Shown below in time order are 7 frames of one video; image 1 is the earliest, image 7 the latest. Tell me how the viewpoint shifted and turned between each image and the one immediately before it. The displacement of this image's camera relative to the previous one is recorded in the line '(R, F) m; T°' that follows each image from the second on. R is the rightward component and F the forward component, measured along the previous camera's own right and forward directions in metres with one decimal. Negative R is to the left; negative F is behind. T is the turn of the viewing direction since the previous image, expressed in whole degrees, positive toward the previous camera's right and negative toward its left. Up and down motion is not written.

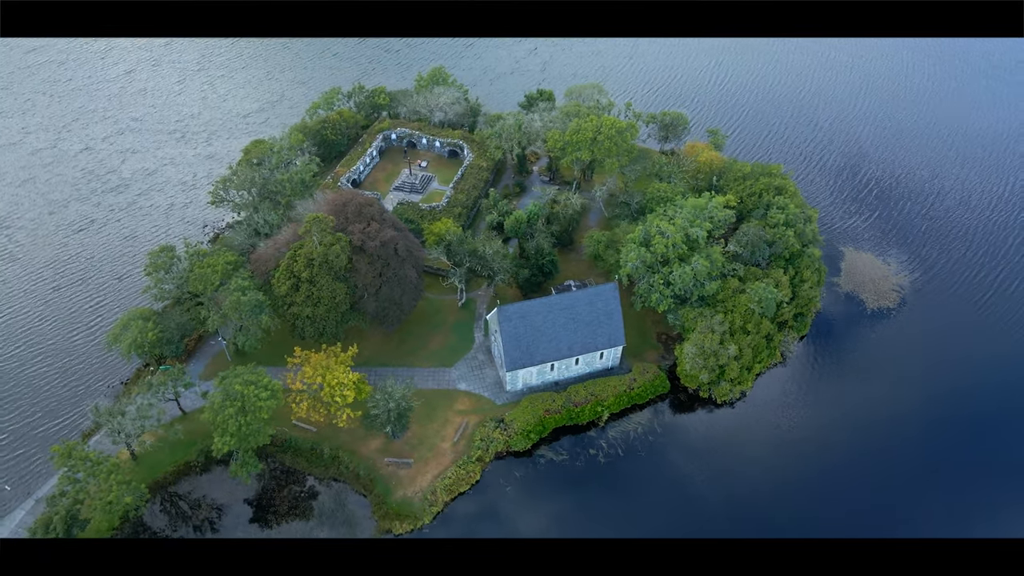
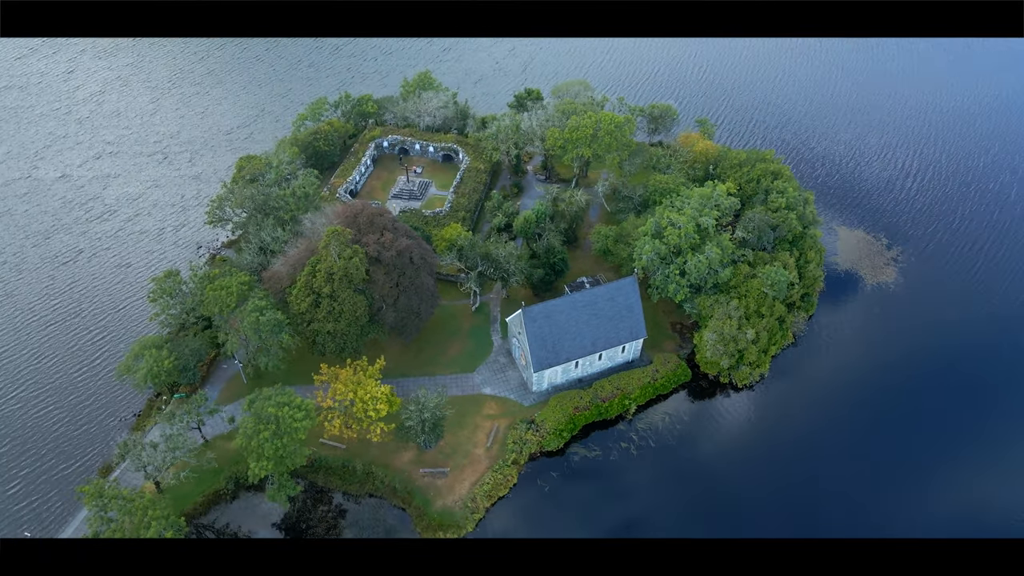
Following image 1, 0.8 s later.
(-5.1, +0.3) m; +4°
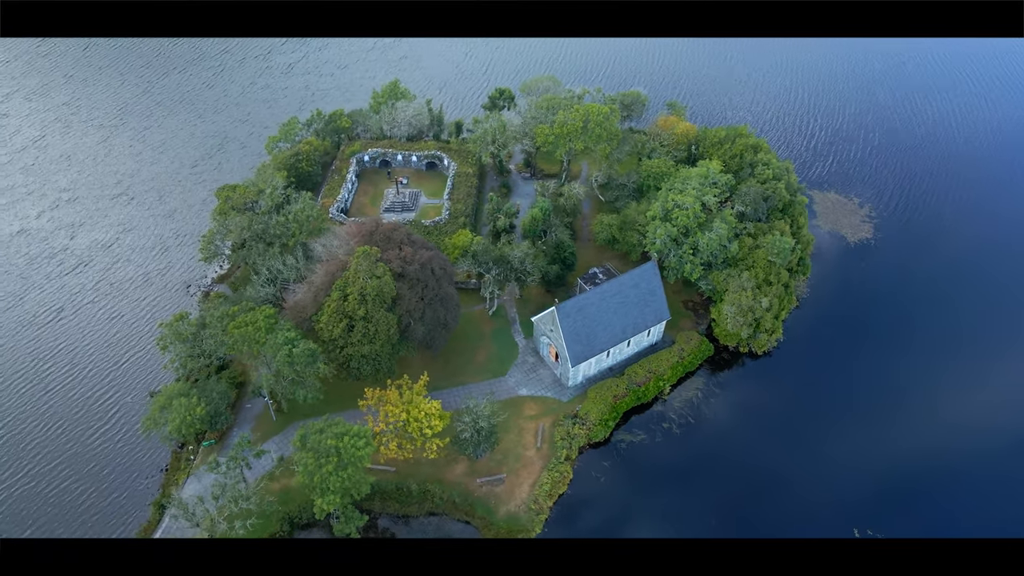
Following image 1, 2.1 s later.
(-8.3, +0.4) m; +6°
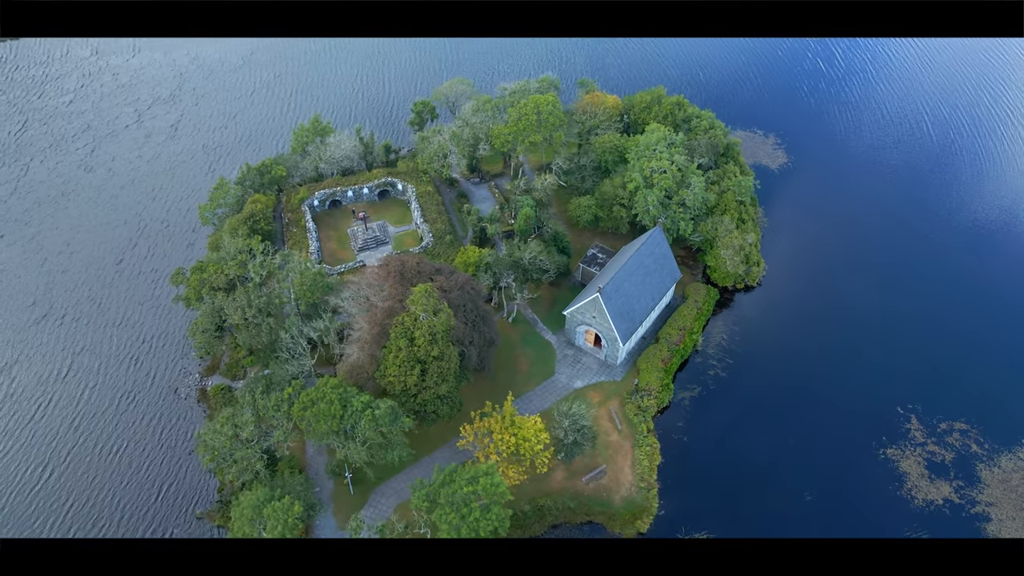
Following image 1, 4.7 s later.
(-16.3, +2.3) m; +14°
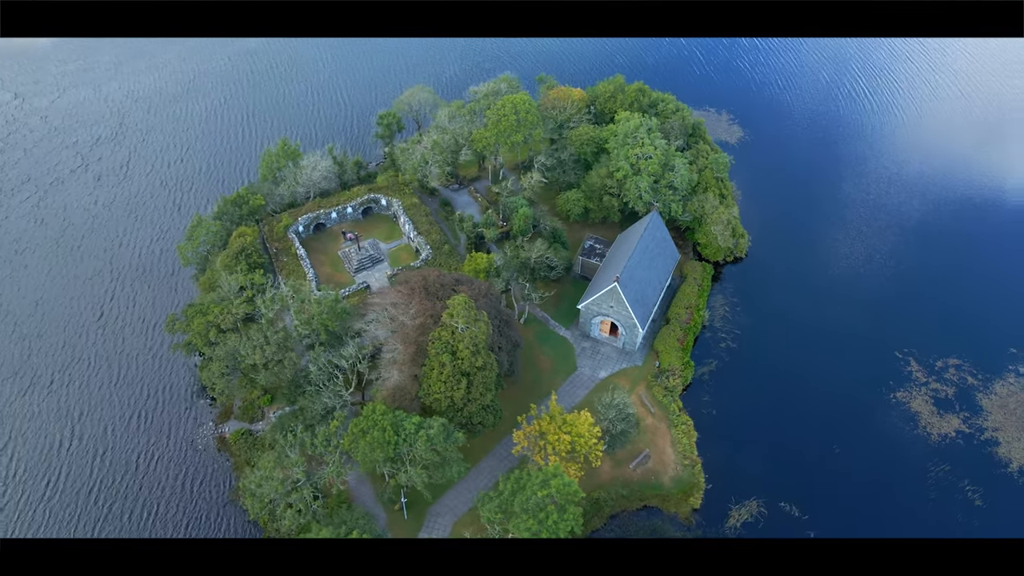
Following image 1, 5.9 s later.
(-7.9, +0.6) m; +7°
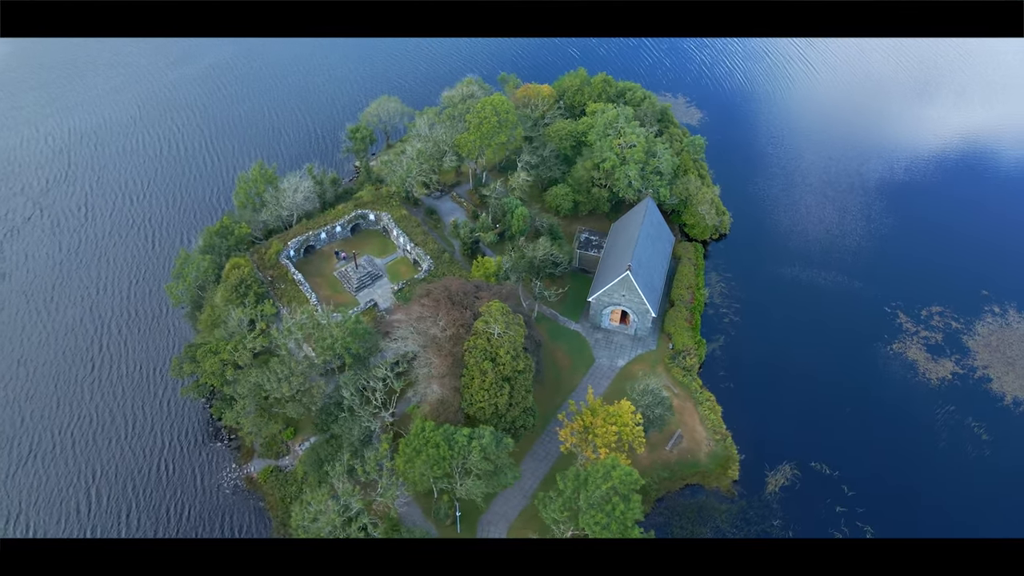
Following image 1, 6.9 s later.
(-7.0, +0.4) m; +6°
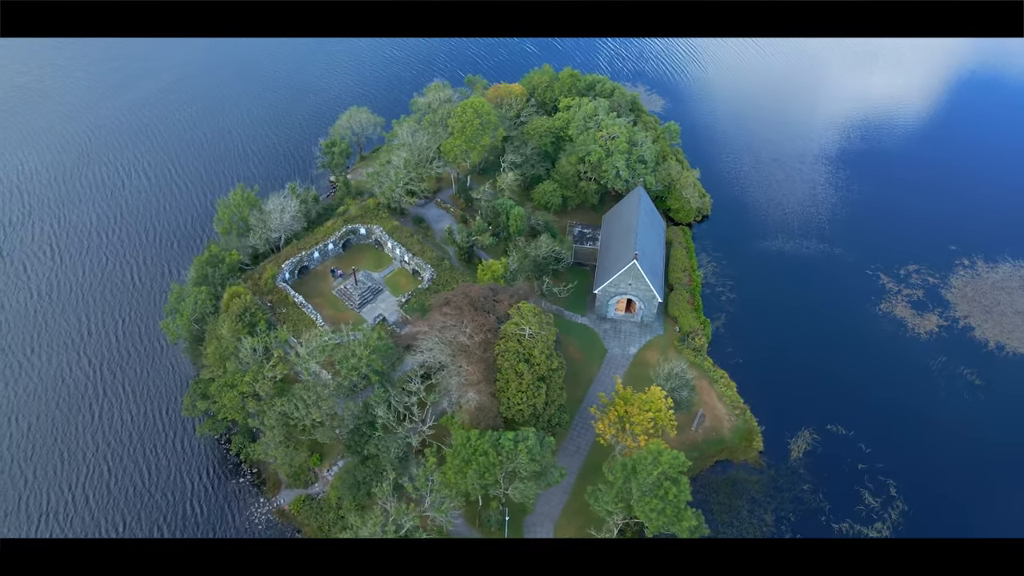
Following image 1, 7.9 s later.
(-6.1, +0.2) m; +5°
